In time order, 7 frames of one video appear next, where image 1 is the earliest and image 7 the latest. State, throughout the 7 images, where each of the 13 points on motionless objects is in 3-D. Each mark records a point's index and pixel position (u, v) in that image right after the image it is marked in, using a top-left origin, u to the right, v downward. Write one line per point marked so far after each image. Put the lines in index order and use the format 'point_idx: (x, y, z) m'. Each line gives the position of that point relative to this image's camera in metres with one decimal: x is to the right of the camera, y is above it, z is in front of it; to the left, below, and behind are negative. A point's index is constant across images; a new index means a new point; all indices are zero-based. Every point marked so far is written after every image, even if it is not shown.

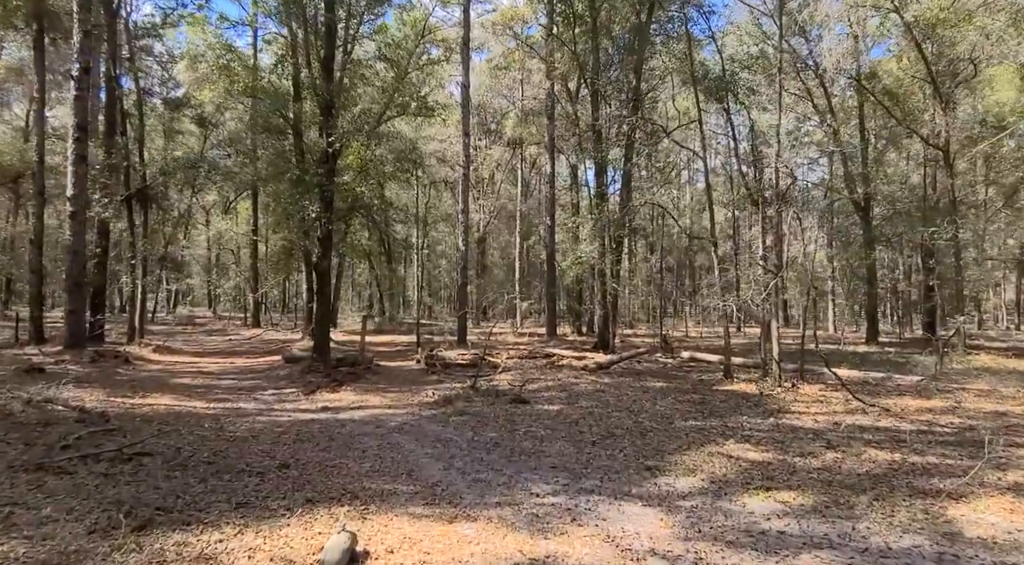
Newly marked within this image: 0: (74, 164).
0: (-9.8, +2.7, +14.2) m
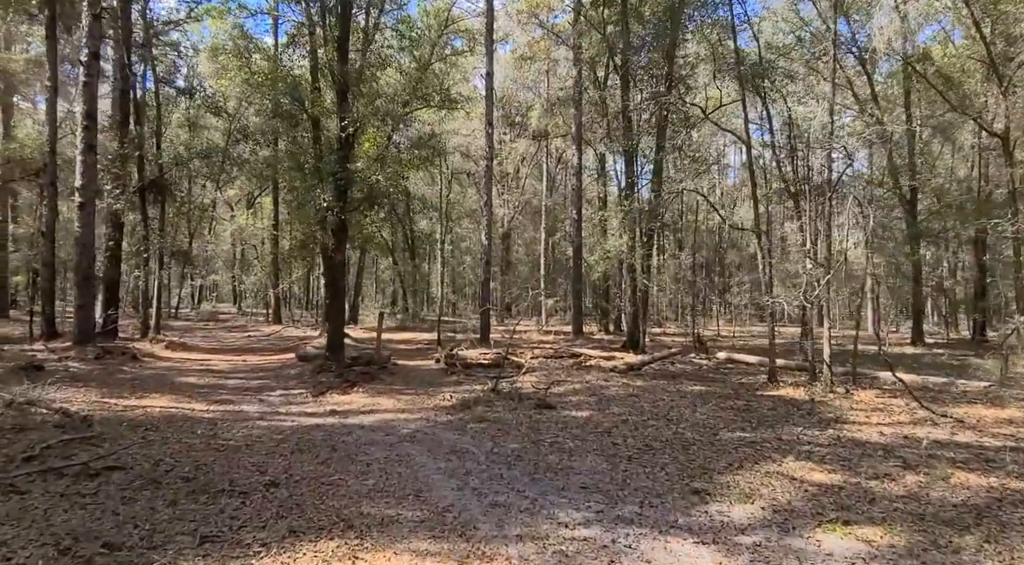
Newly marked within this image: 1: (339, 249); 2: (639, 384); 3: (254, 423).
0: (-9.2, +2.8, +13.7) m
1: (-3.5, +0.7, +12.7) m
2: (+2.1, -1.7, +10.6) m
3: (-3.1, -1.7, +7.8) m
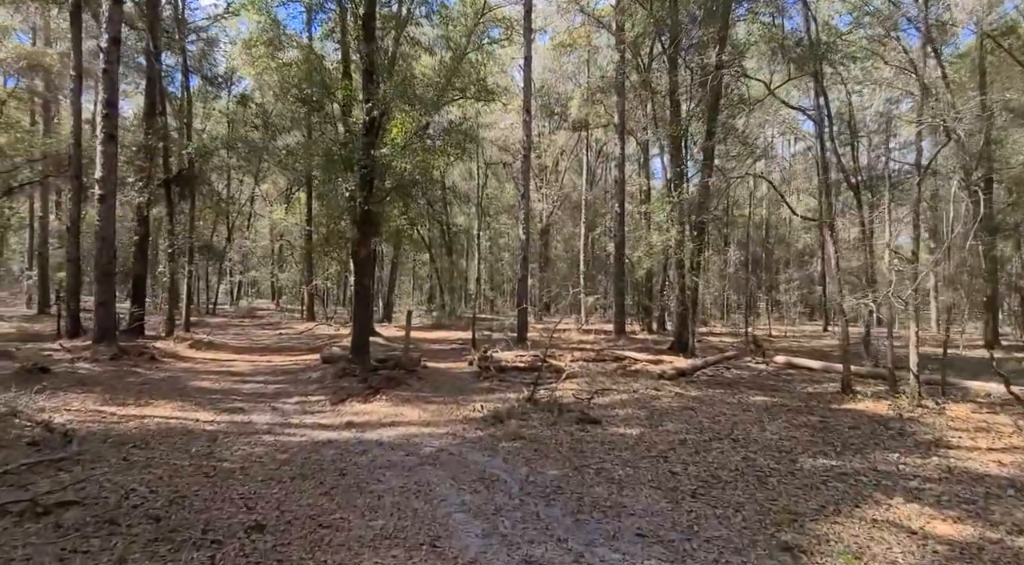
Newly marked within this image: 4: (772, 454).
0: (-8.4, +2.9, +13.2) m
1: (-2.8, +0.8, +11.9) m
2: (+2.7, -1.7, +9.5) m
3: (-2.7, -1.7, +6.9) m
4: (+2.6, -1.7, +6.4) m
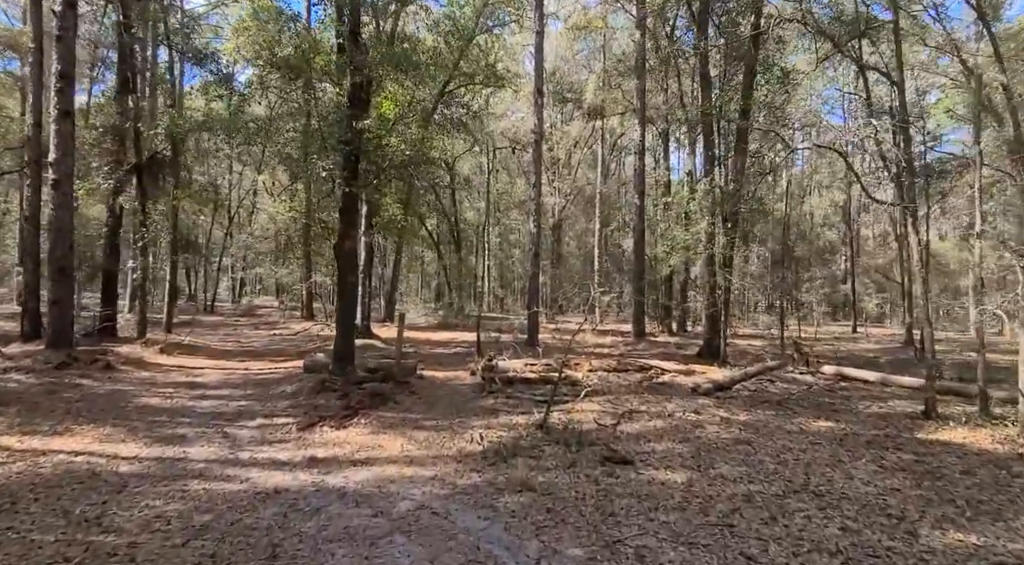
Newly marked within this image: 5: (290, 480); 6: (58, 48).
0: (-8.3, +2.9, +11.6) m
1: (-2.6, +0.8, +10.2) m
2: (+2.8, -1.6, +7.7) m
3: (-2.7, -1.6, +5.2) m
4: (+2.6, -1.7, +4.6) m
5: (-1.9, -1.7, +5.5) m
6: (-8.3, +4.2, +11.6) m
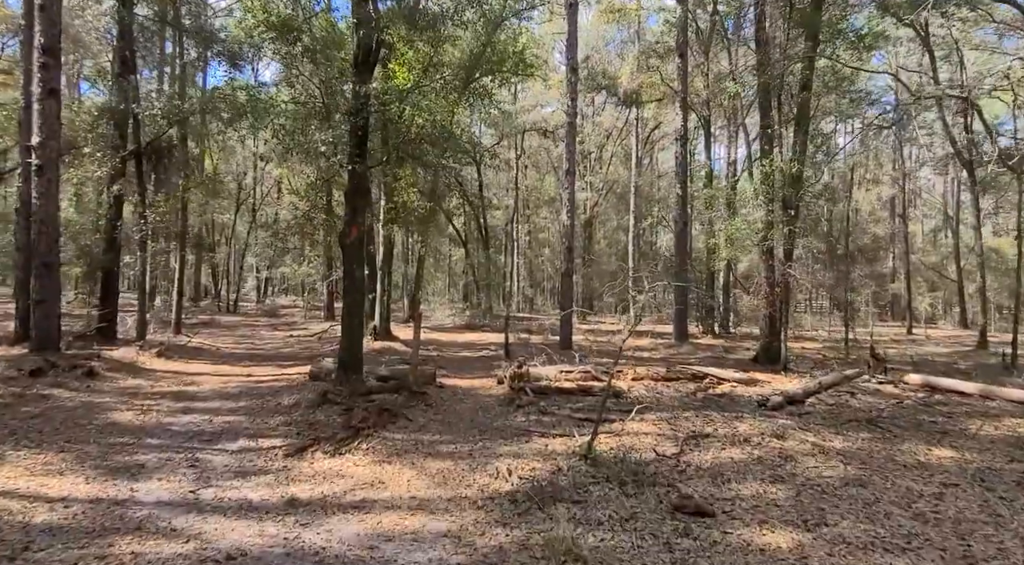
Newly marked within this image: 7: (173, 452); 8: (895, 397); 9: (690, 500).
0: (-7.7, +3.0, +10.5) m
1: (-2.2, +0.9, +8.8) m
2: (+3.1, -1.6, +6.1) m
3: (-2.4, -1.6, +3.9) m
4: (+2.8, -1.6, +3.0) m
5: (-1.7, -1.6, +4.2) m
6: (-7.7, +4.3, +10.5) m
7: (-3.2, -1.6, +6.0) m
8: (+5.5, -1.7, +9.3) m
9: (+1.4, -1.5, +4.7) m
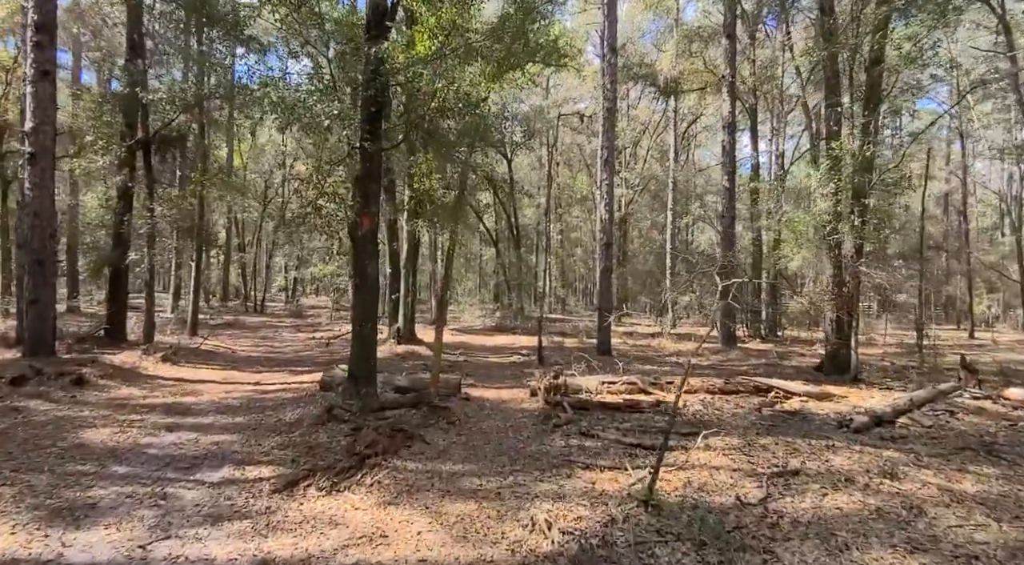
0: (-7.2, +3.0, +9.7) m
1: (-1.7, +0.9, +7.7) m
2: (+3.4, -1.5, +4.7) m
3: (-2.2, -1.6, +2.8) m
4: (+3.0, -1.6, +1.7) m
5: (-1.5, -1.6, +3.0) m
6: (-7.2, +4.3, +9.7) m
7: (-2.9, -1.6, +5.0) m
8: (+6.0, -1.6, +7.8) m
9: (+1.6, -1.5, +3.4) m
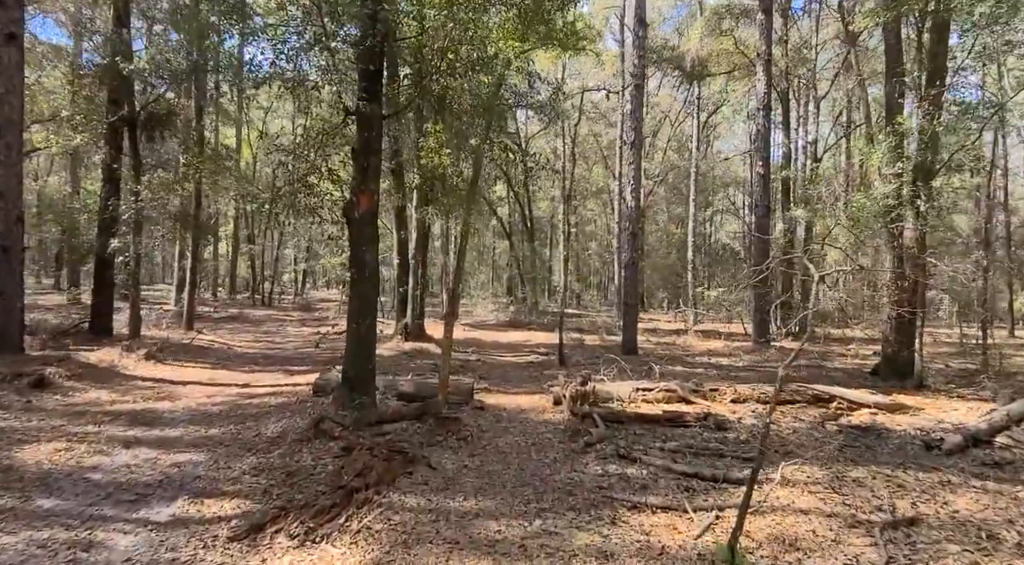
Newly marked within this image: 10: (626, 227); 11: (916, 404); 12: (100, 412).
0: (-6.9, +3.2, +8.6) m
1: (-1.5, +1.0, +6.6) m
2: (+3.6, -1.5, +3.5) m
3: (-2.1, -1.5, +1.7) m
4: (+3.1, -1.6, +0.5) m
5: (-1.3, -1.5, +1.9) m
6: (-6.9, +4.5, +8.6) m
7: (-2.7, -1.5, +3.9) m
8: (+6.2, -1.6, +6.5) m
9: (+1.7, -1.5, +2.2) m
10: (+2.7, +1.3, +14.7) m
11: (+4.9, -1.5, +7.9) m
12: (-4.4, -1.4, +6.8) m
